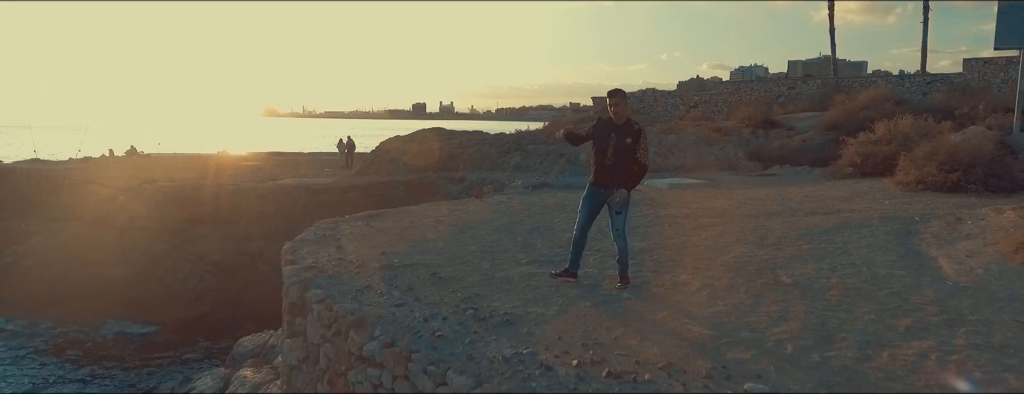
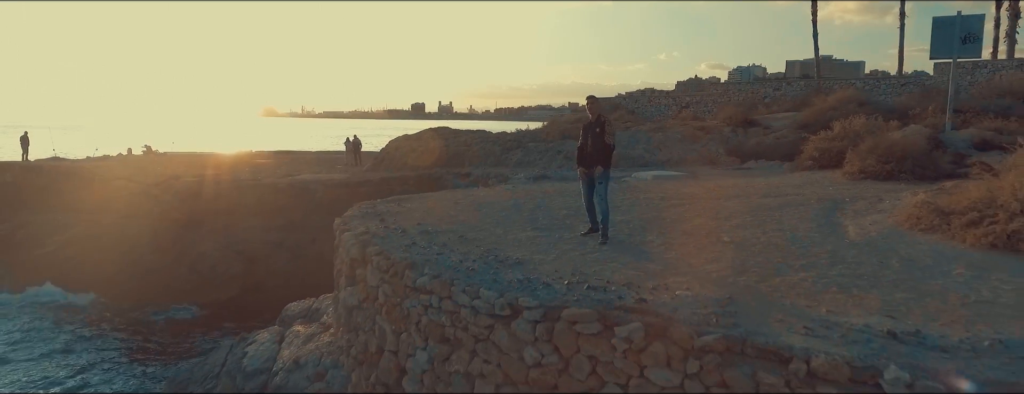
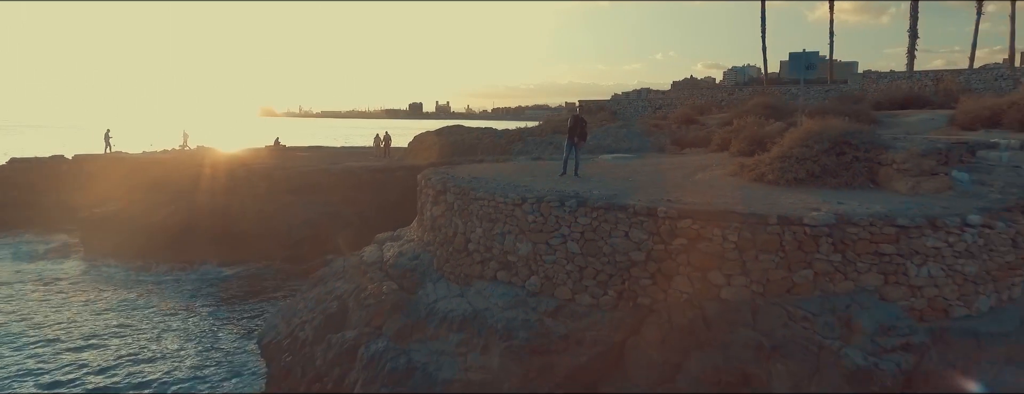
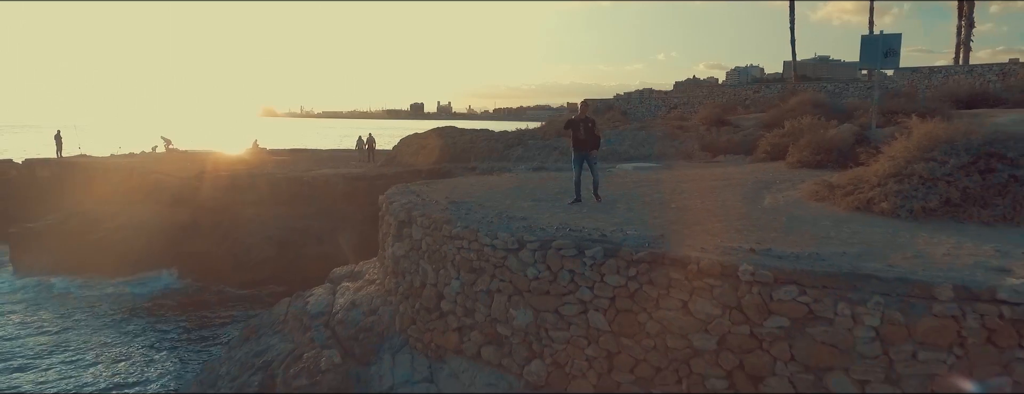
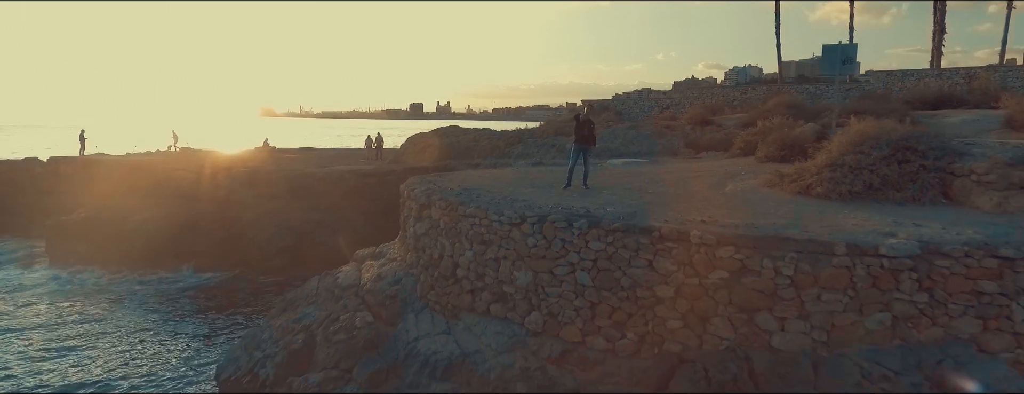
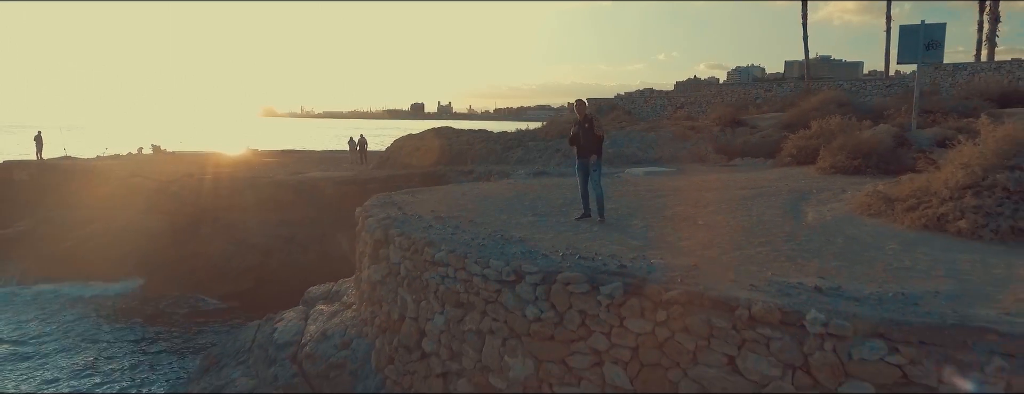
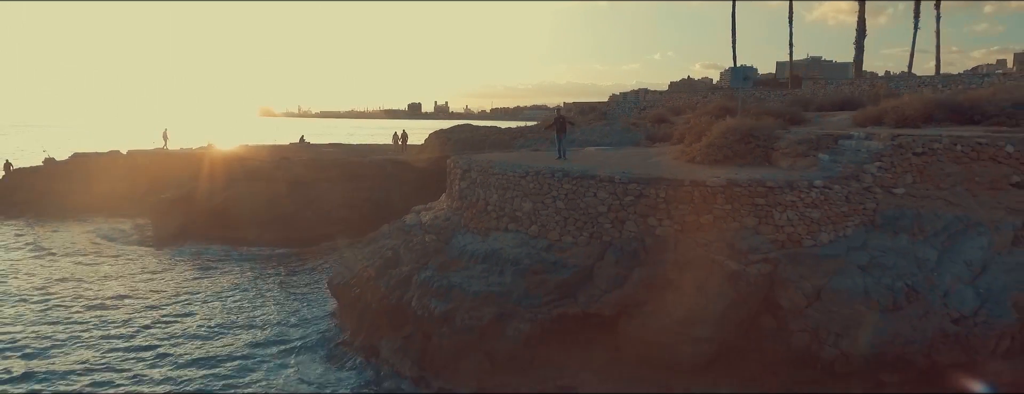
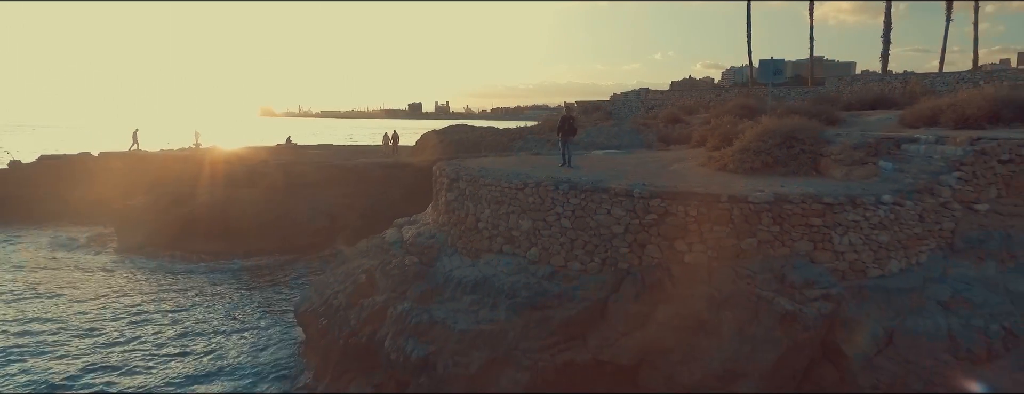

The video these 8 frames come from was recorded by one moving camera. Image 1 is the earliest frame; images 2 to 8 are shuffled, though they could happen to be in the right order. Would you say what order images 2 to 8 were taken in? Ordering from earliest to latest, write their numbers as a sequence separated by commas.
2, 6, 4, 5, 3, 8, 7
